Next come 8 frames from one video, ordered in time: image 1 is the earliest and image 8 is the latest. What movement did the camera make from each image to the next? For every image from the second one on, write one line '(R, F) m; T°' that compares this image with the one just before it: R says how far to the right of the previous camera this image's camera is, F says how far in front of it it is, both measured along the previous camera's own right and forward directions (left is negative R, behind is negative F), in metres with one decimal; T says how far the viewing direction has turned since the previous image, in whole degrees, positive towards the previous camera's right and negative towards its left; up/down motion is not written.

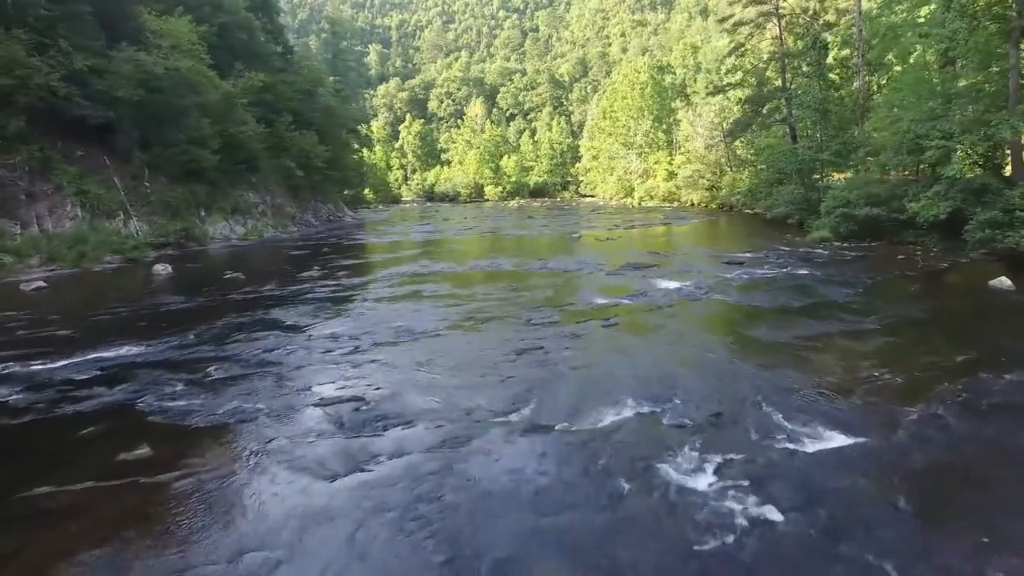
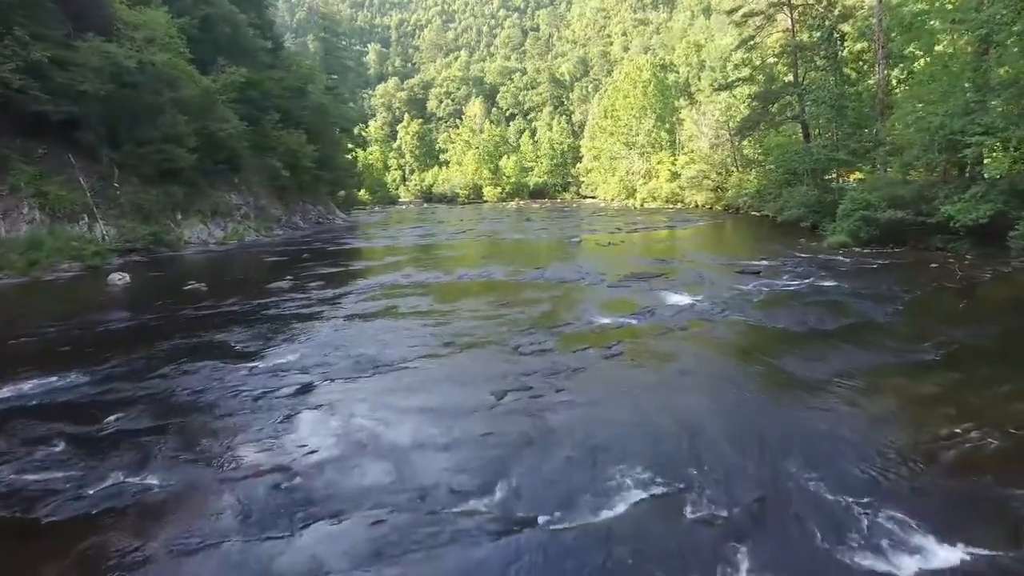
(+0.1, +1.6) m; 0°
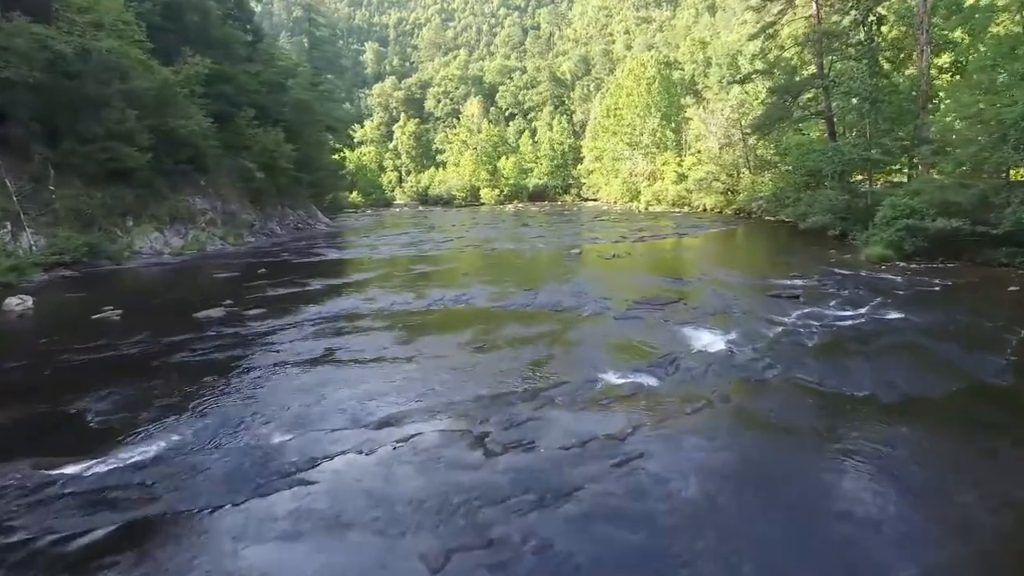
(+0.2, +2.8) m; 0°
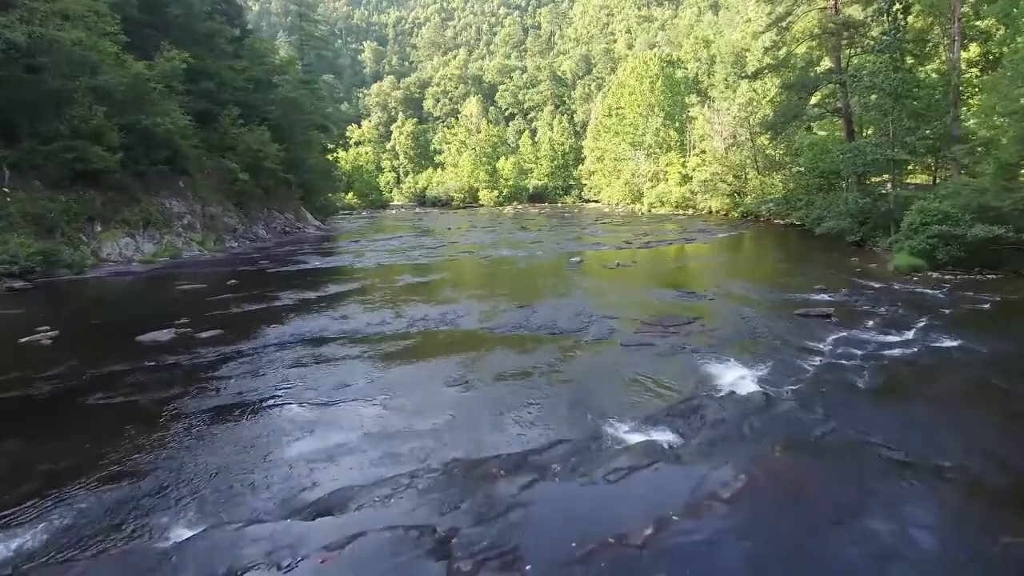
(+0.1, +1.6) m; 0°
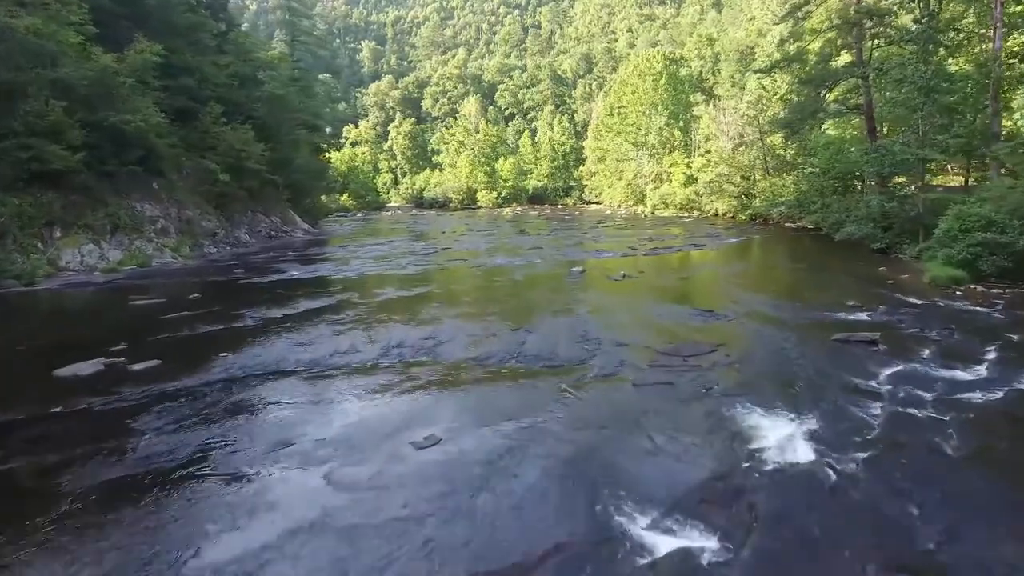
(+0.1, +1.7) m; 0°
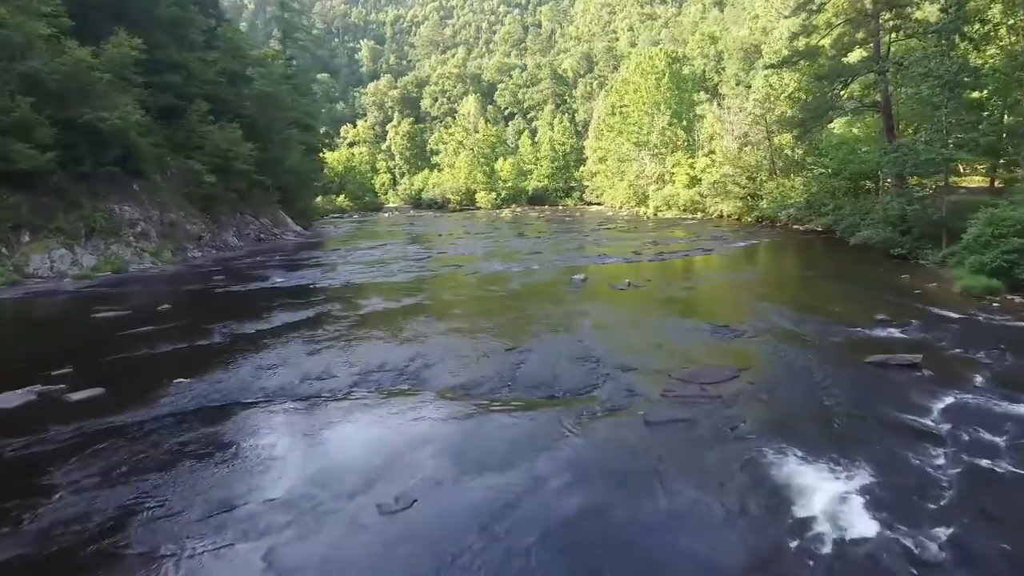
(0.0, +1.2) m; 0°
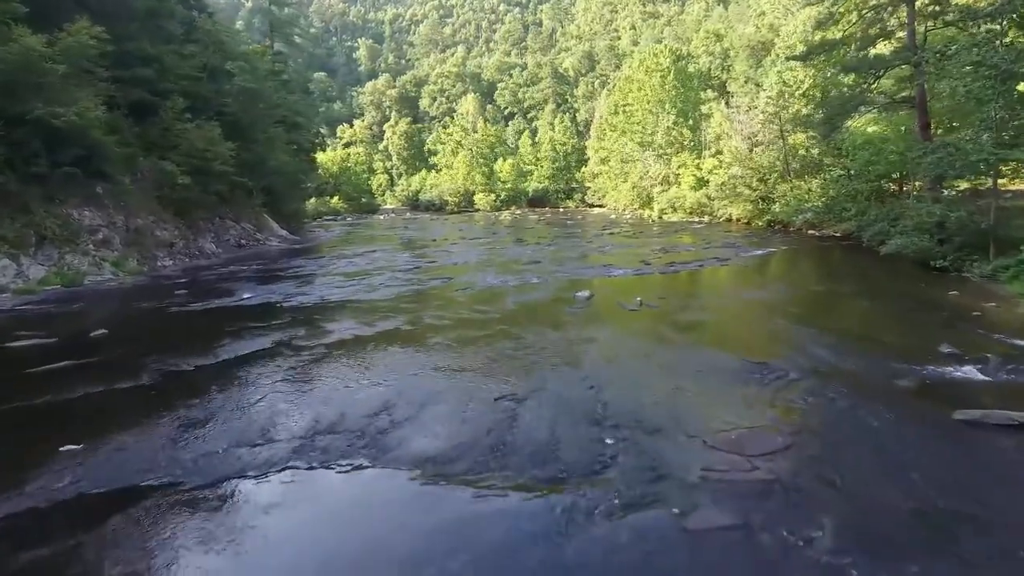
(+0.1, +2.0) m; 0°
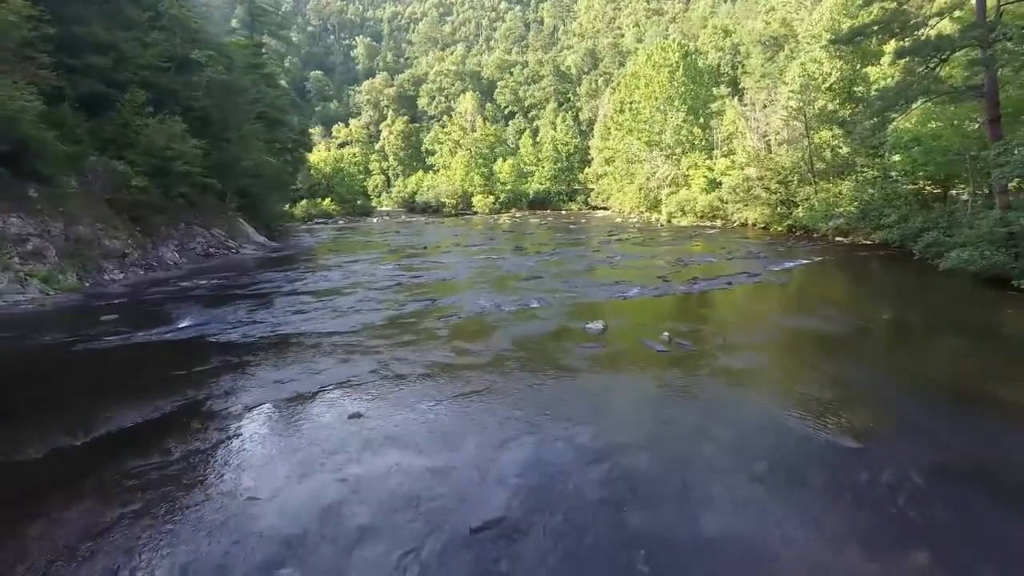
(+0.1, +2.9) m; 0°
